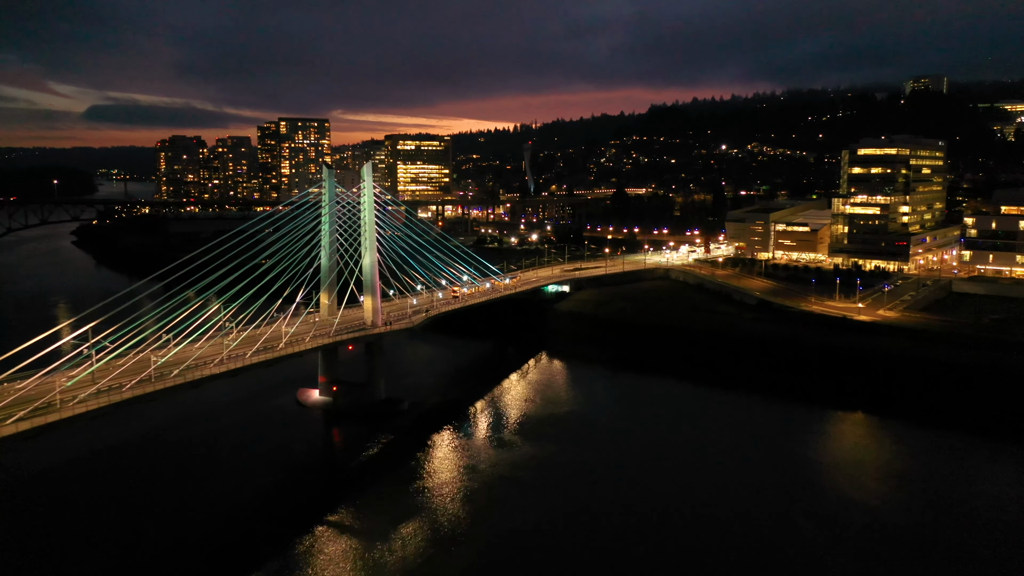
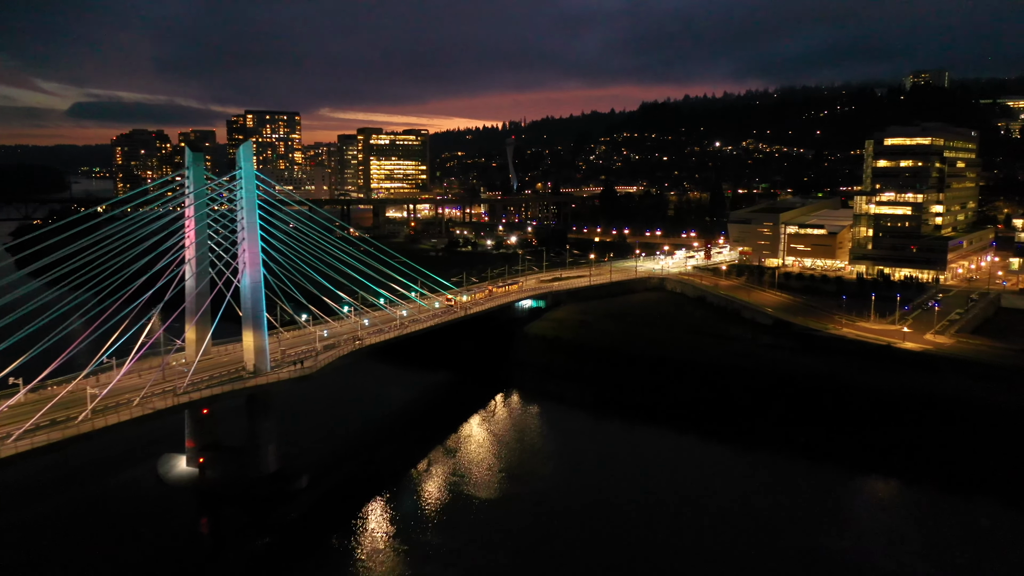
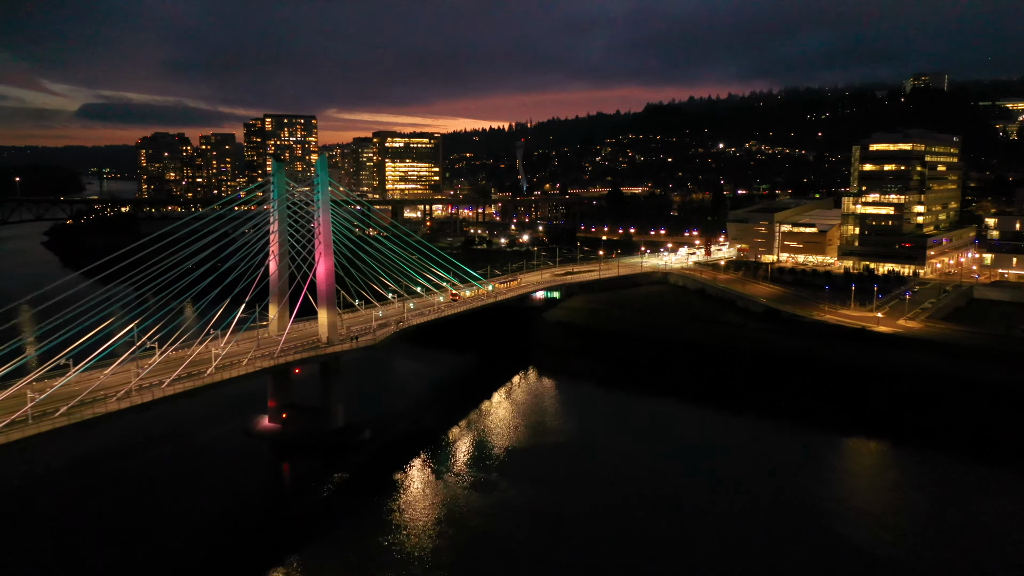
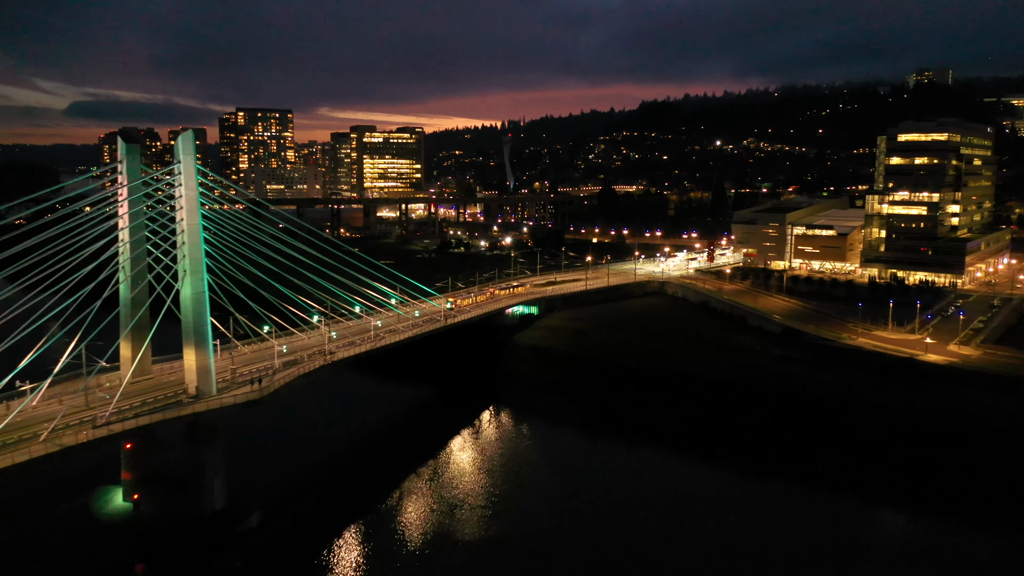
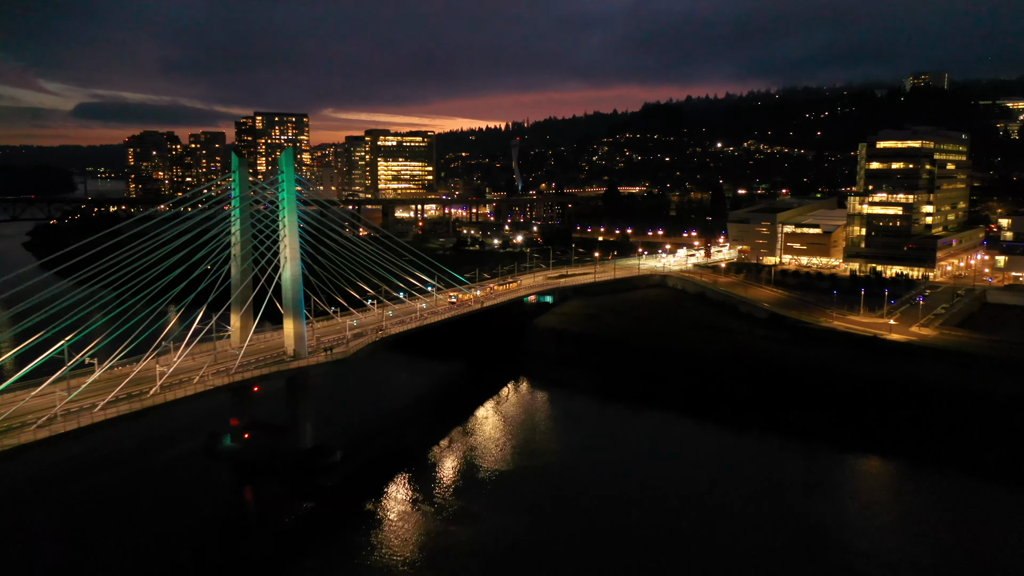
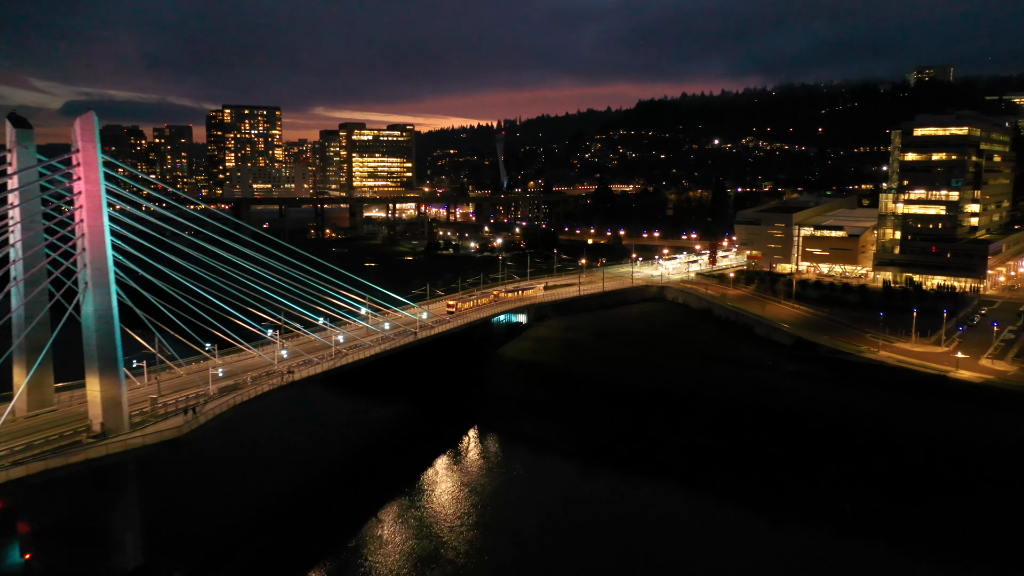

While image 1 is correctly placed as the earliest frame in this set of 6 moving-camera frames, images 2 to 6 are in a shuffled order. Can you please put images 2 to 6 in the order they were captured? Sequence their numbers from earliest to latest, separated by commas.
3, 5, 2, 4, 6
